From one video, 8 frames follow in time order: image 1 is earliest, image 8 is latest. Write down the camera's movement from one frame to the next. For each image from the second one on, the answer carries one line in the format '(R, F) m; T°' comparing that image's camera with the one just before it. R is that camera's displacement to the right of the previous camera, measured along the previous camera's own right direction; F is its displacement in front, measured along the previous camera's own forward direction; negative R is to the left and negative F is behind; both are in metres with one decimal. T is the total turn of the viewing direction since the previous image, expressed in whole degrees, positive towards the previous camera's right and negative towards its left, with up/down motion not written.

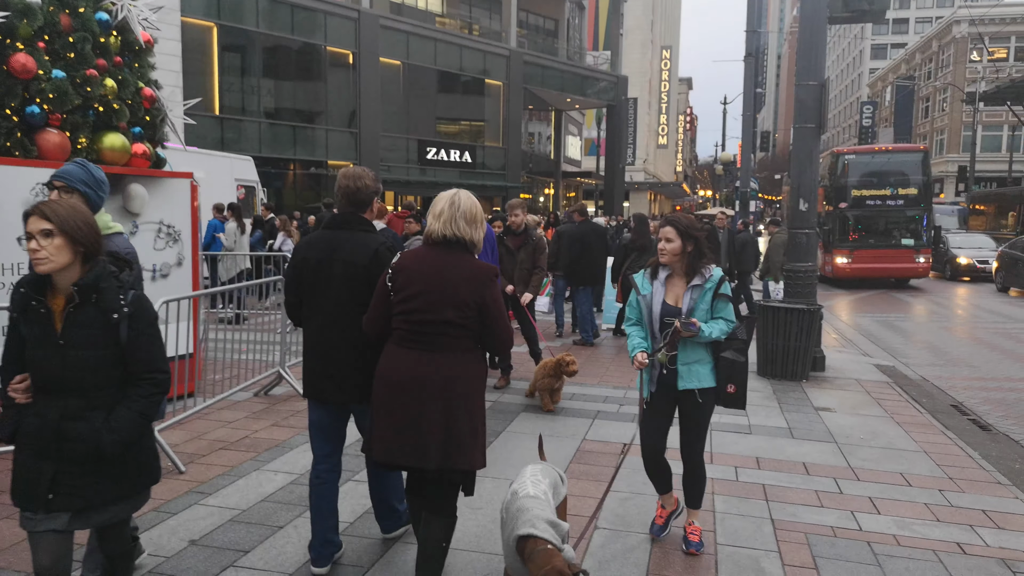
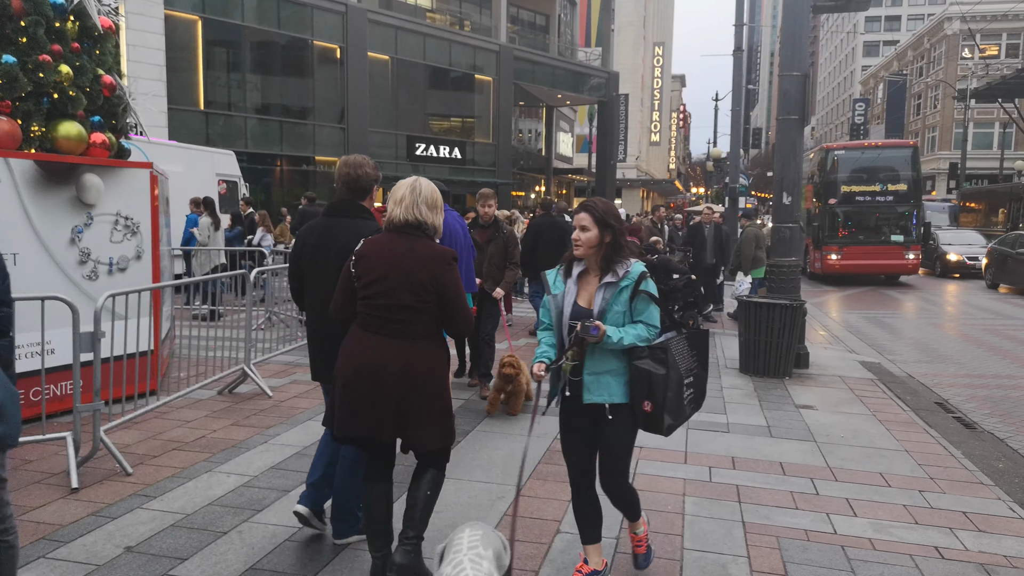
(+0.2, +0.2) m; 0°
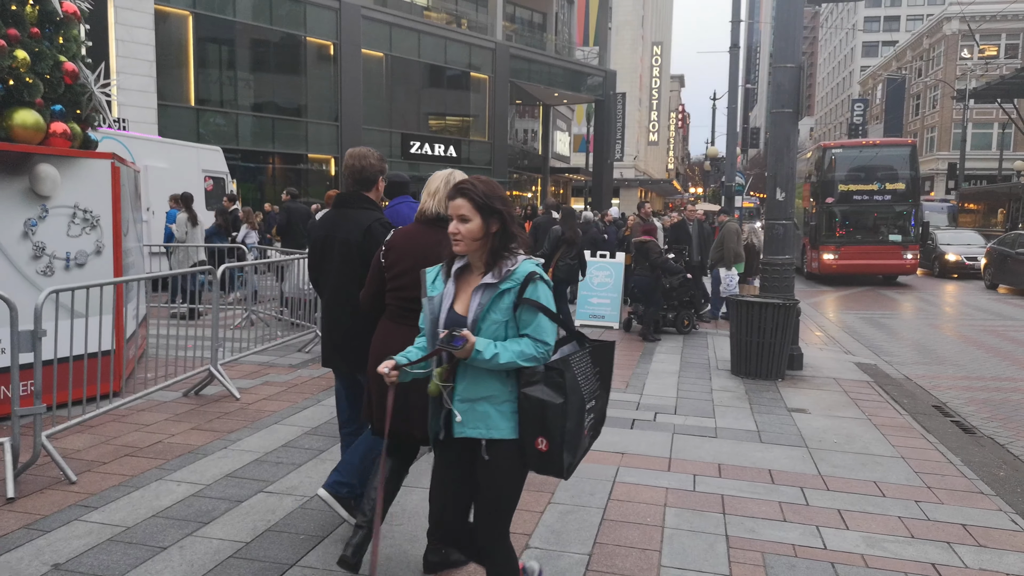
(+0.2, +0.3) m; 0°
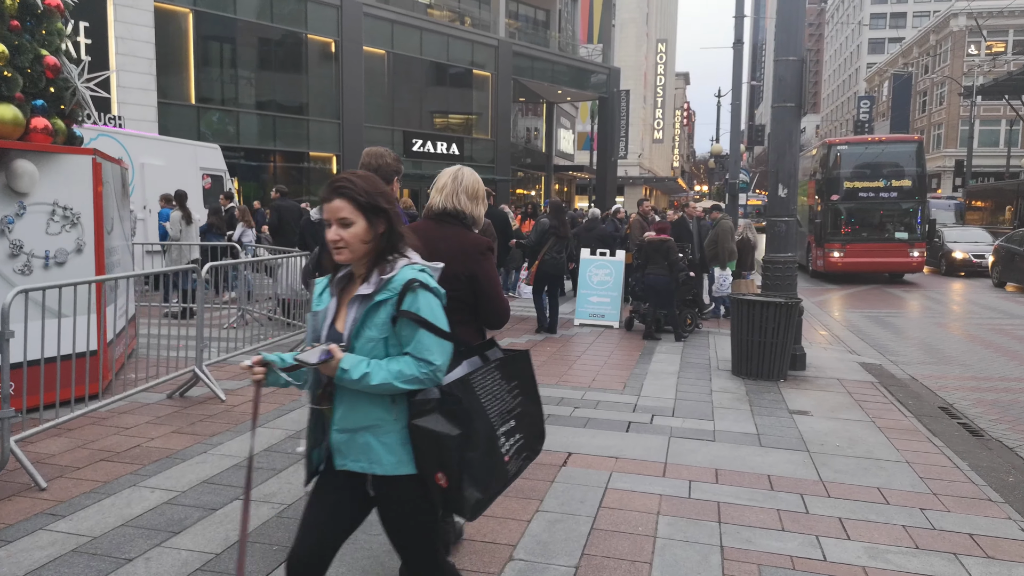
(+0.1, +0.2) m; 0°
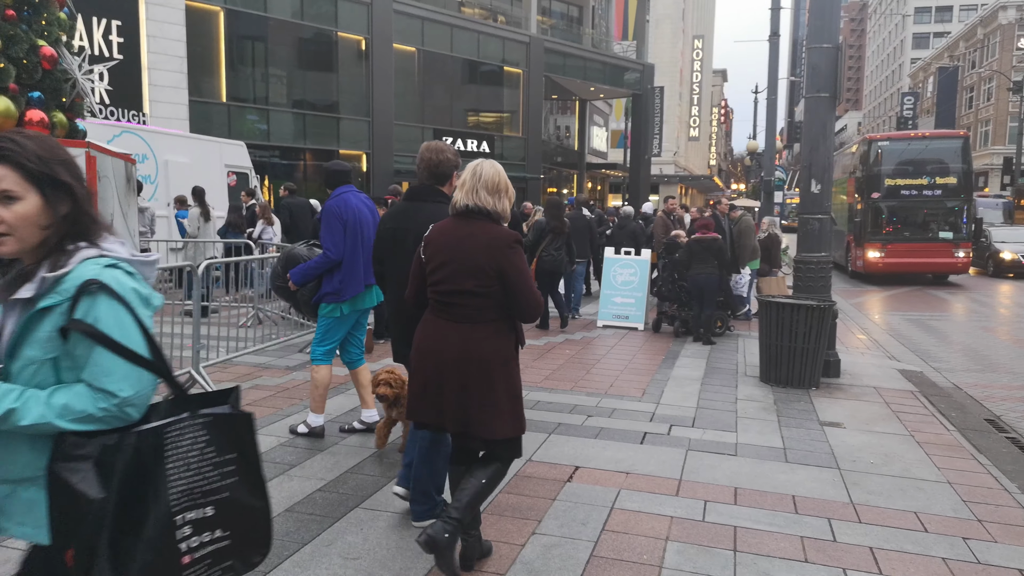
(+0.2, +0.3) m; -3°
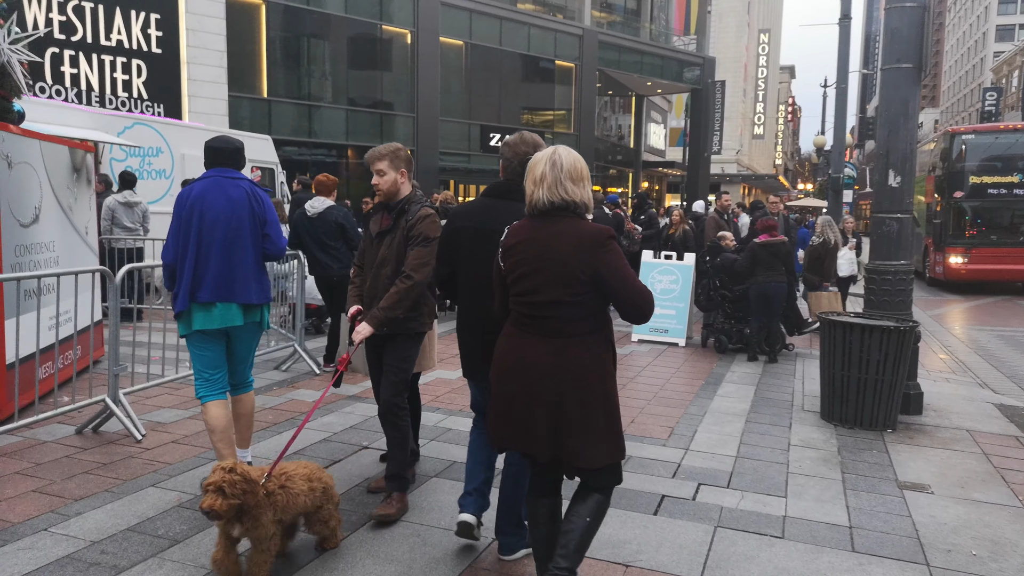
(+0.4, +1.2) m; -4°
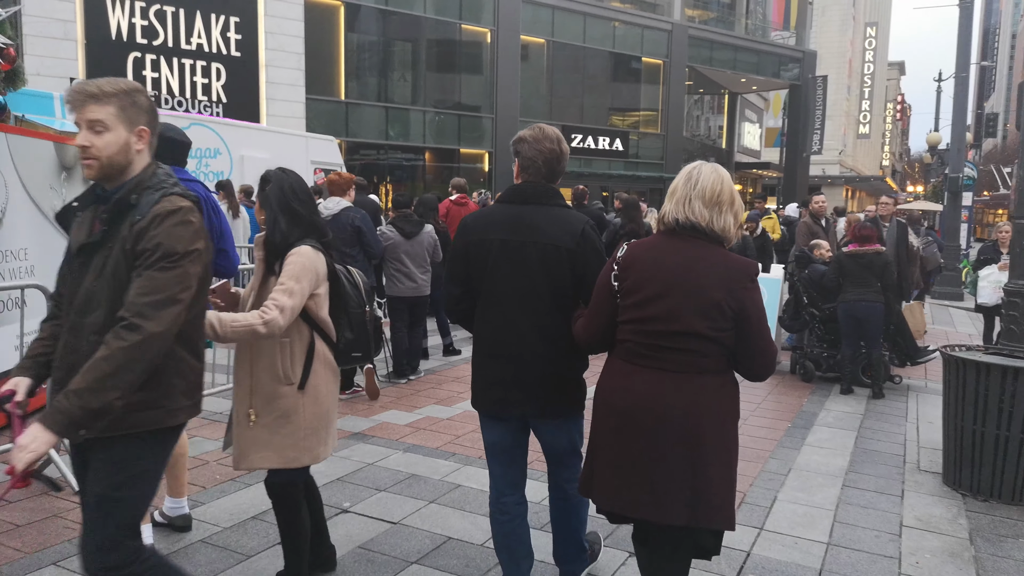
(+0.3, +1.1) m; -7°
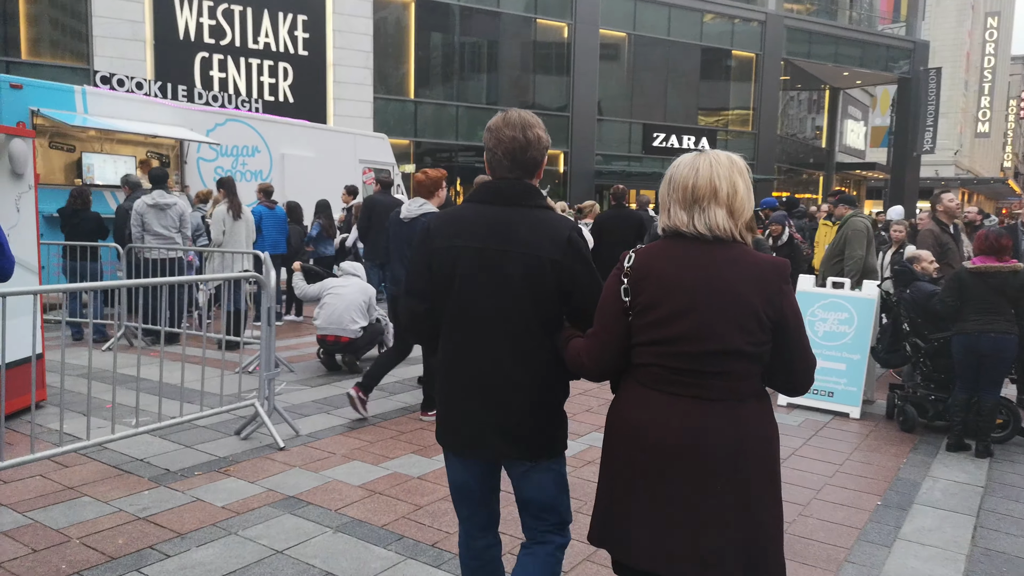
(+0.5, +1.3) m; -7°
